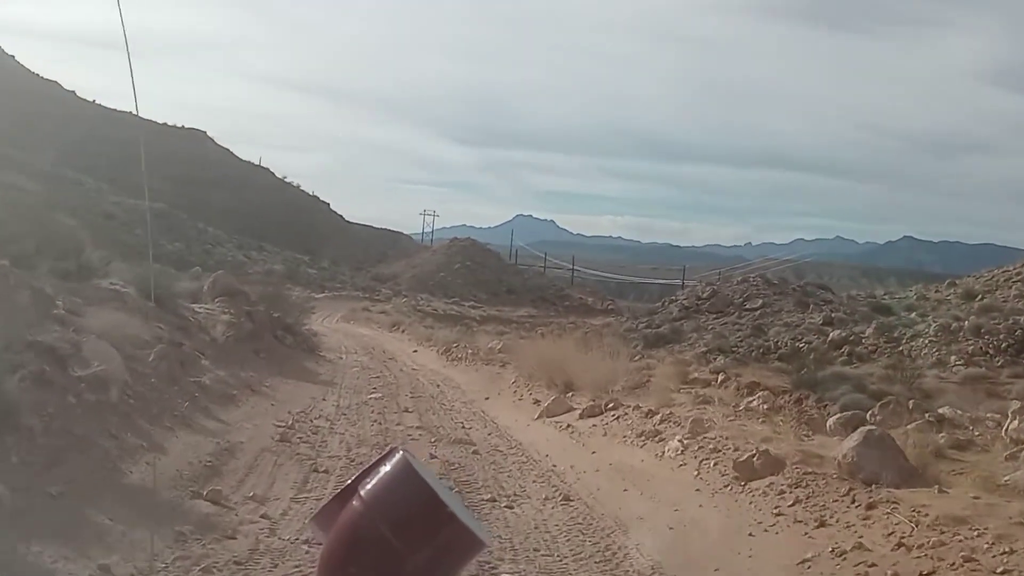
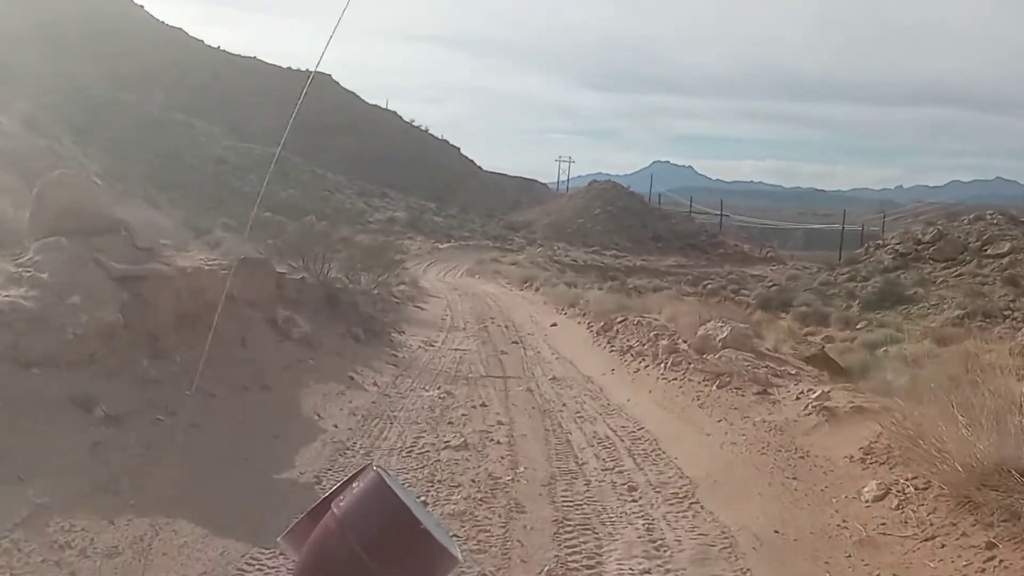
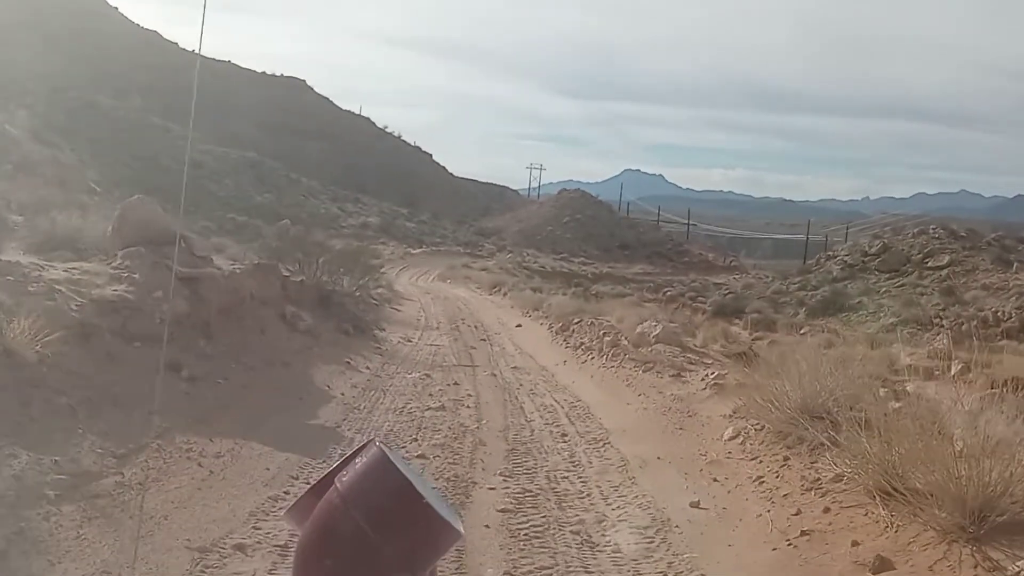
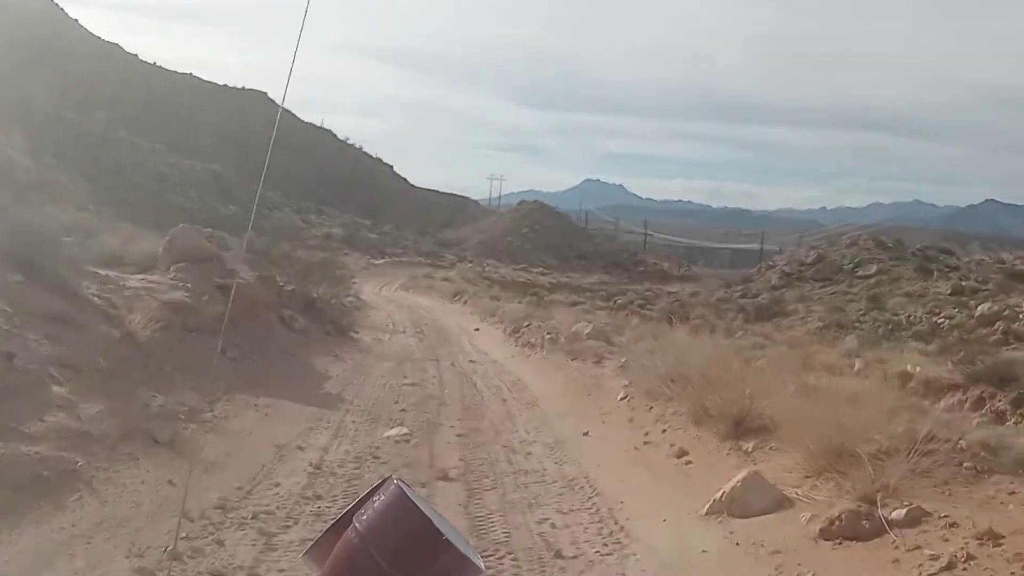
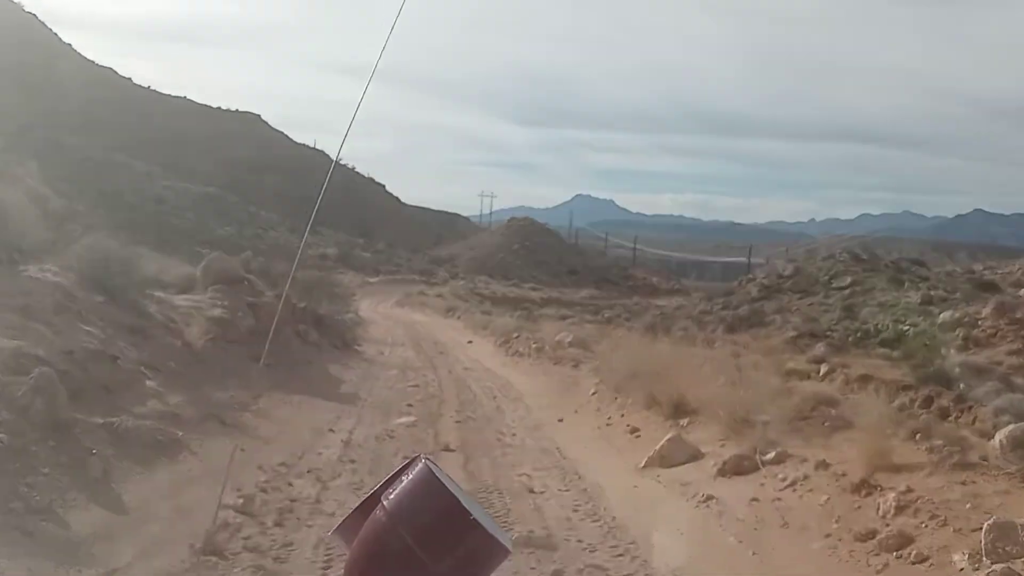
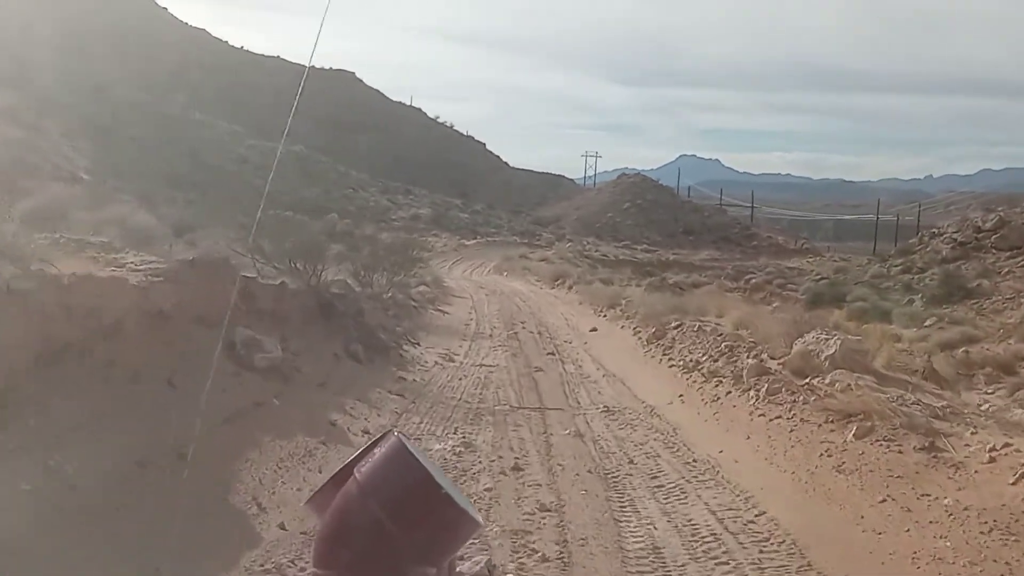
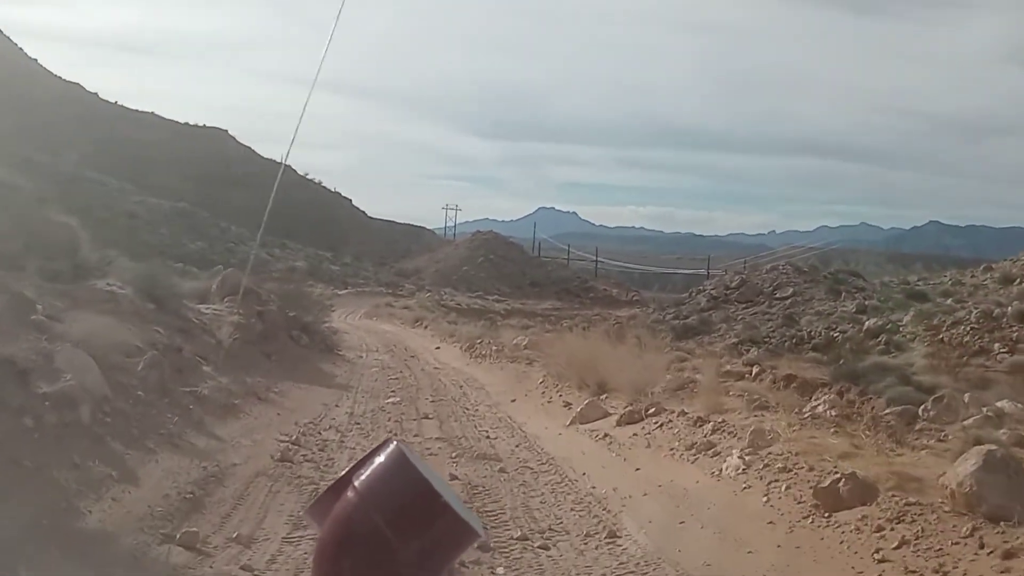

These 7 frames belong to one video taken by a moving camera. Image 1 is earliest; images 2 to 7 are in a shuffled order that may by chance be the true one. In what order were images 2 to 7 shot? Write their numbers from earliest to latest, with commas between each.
7, 5, 4, 3, 2, 6
